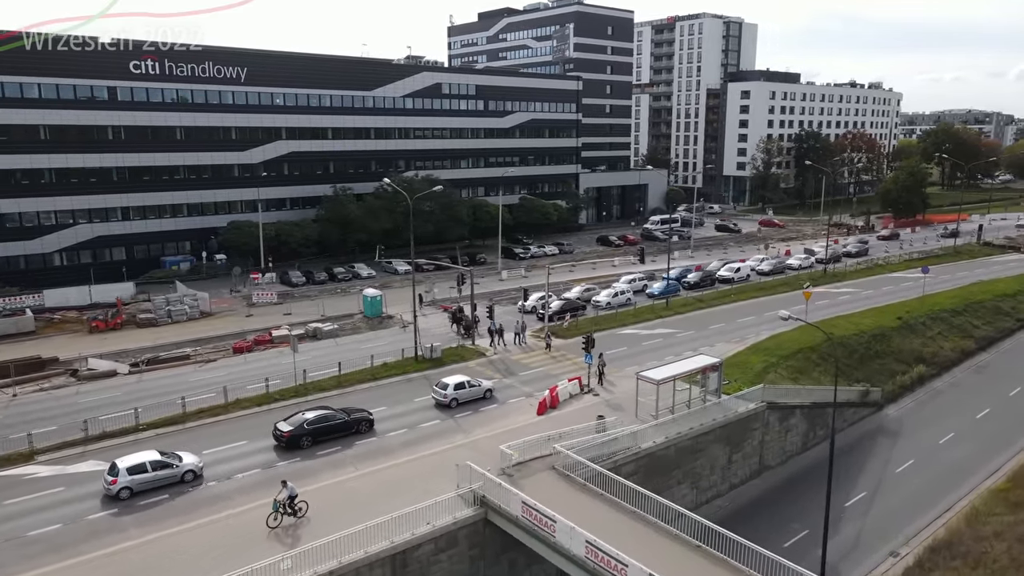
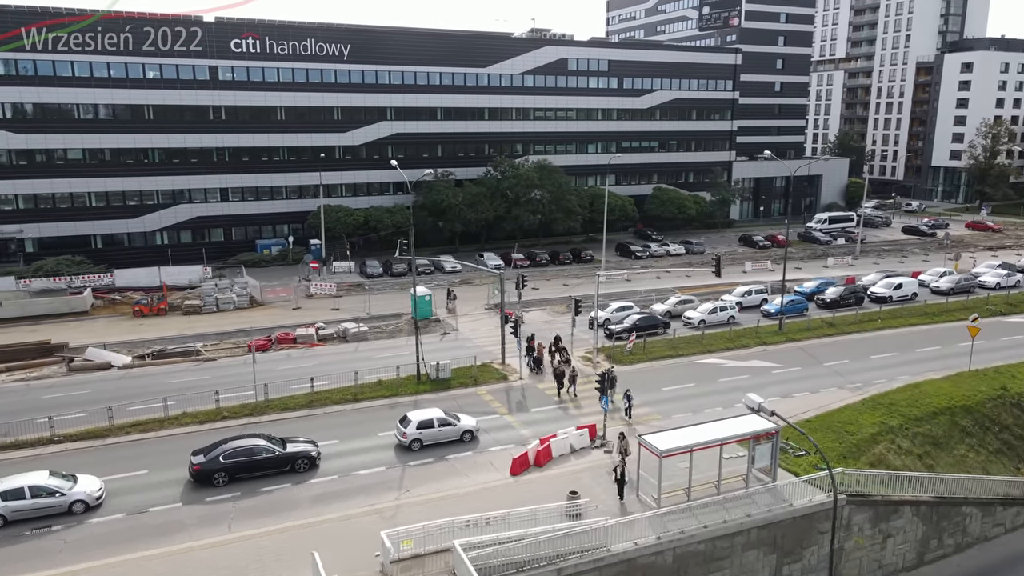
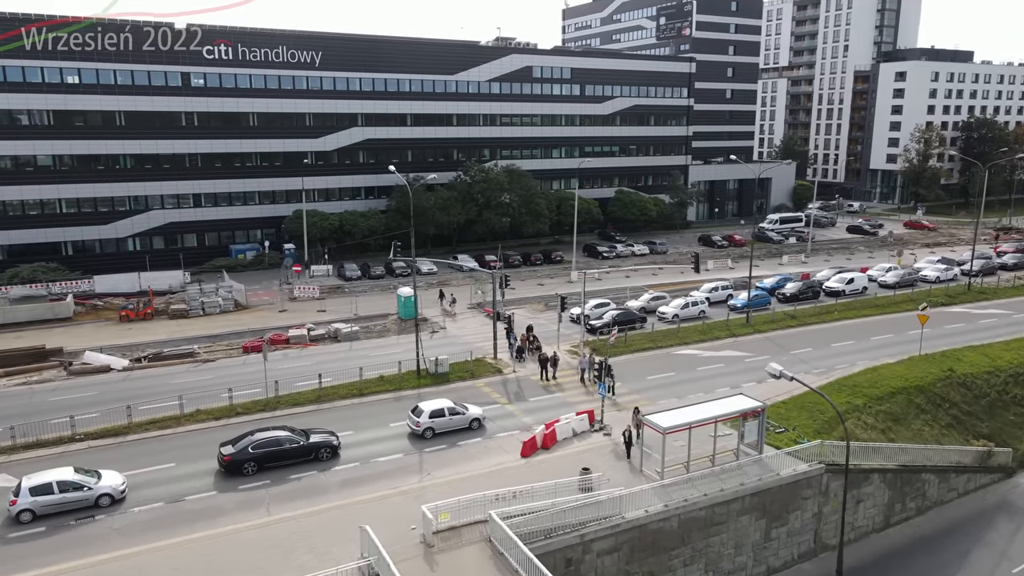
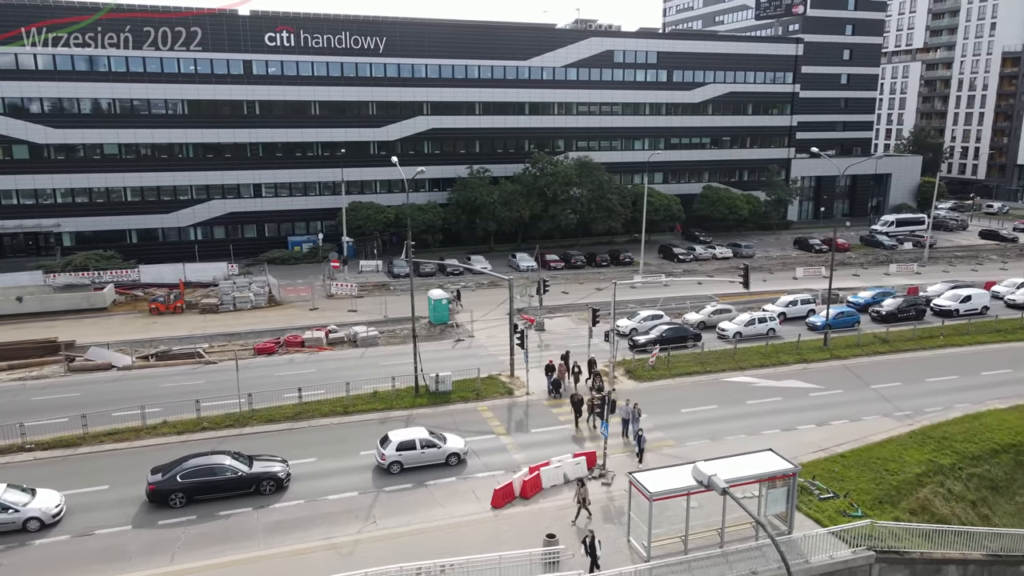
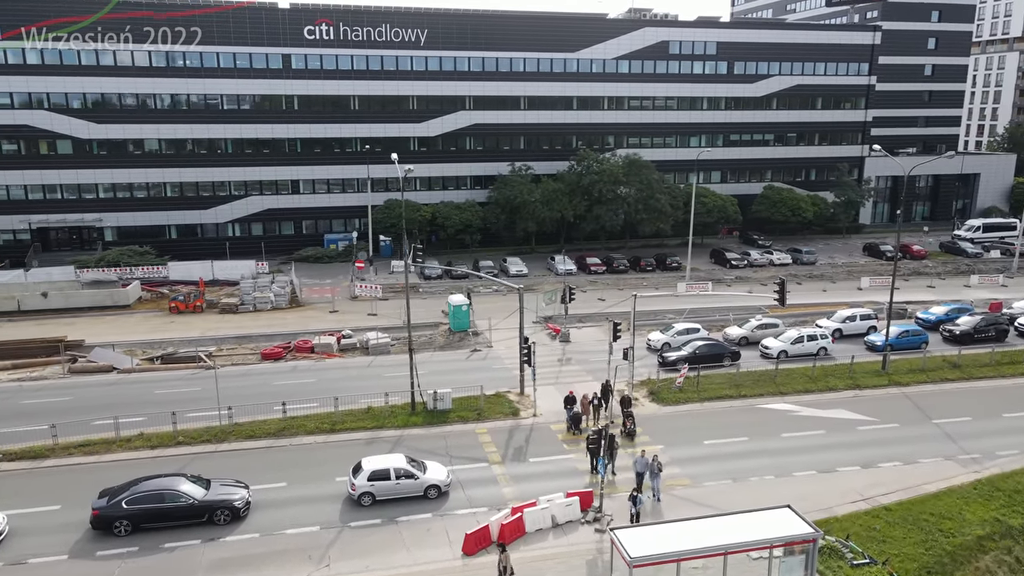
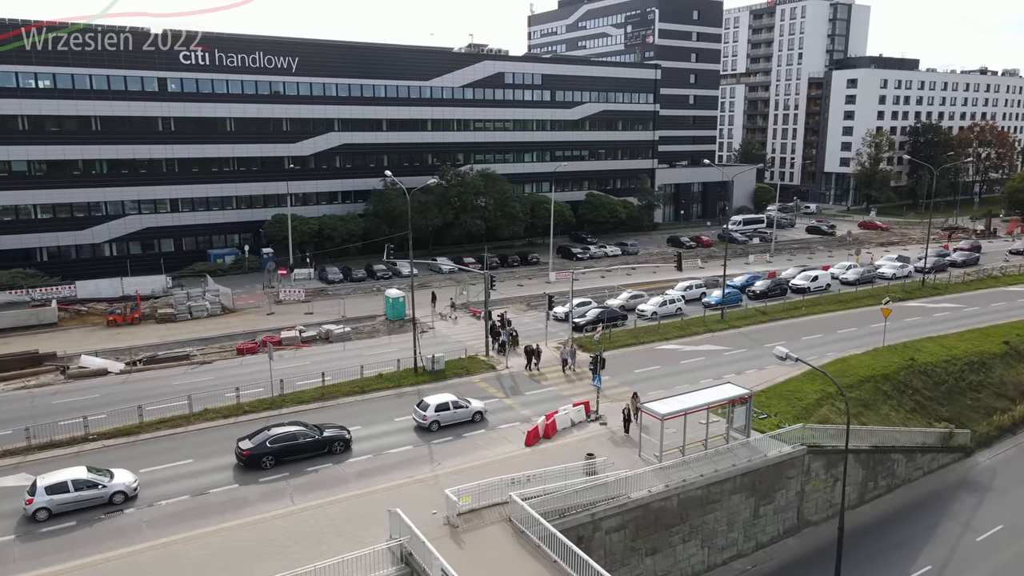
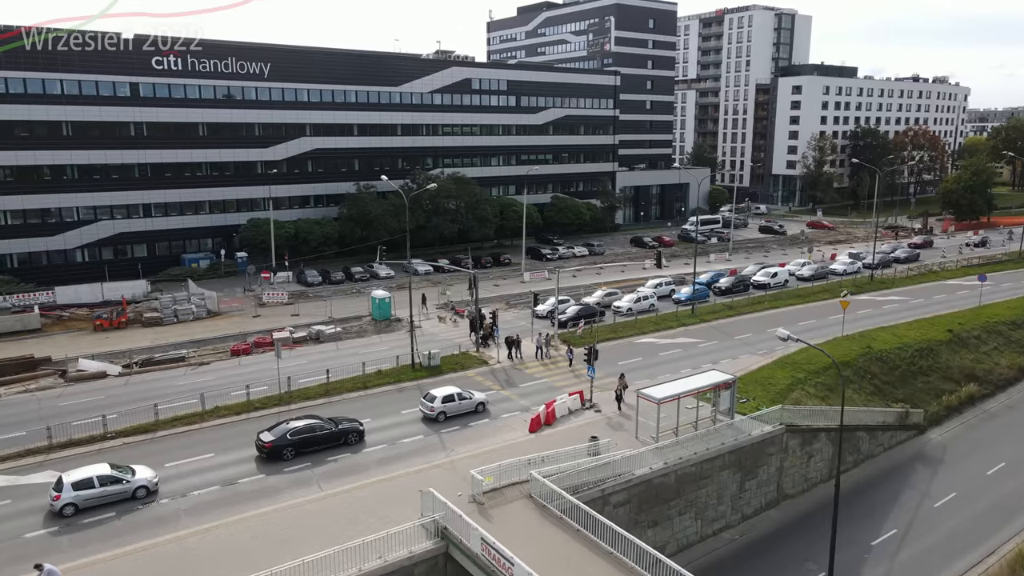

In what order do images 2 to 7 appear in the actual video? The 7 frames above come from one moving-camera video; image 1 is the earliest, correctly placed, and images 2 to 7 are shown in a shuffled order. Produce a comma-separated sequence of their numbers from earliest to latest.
7, 6, 3, 2, 4, 5
